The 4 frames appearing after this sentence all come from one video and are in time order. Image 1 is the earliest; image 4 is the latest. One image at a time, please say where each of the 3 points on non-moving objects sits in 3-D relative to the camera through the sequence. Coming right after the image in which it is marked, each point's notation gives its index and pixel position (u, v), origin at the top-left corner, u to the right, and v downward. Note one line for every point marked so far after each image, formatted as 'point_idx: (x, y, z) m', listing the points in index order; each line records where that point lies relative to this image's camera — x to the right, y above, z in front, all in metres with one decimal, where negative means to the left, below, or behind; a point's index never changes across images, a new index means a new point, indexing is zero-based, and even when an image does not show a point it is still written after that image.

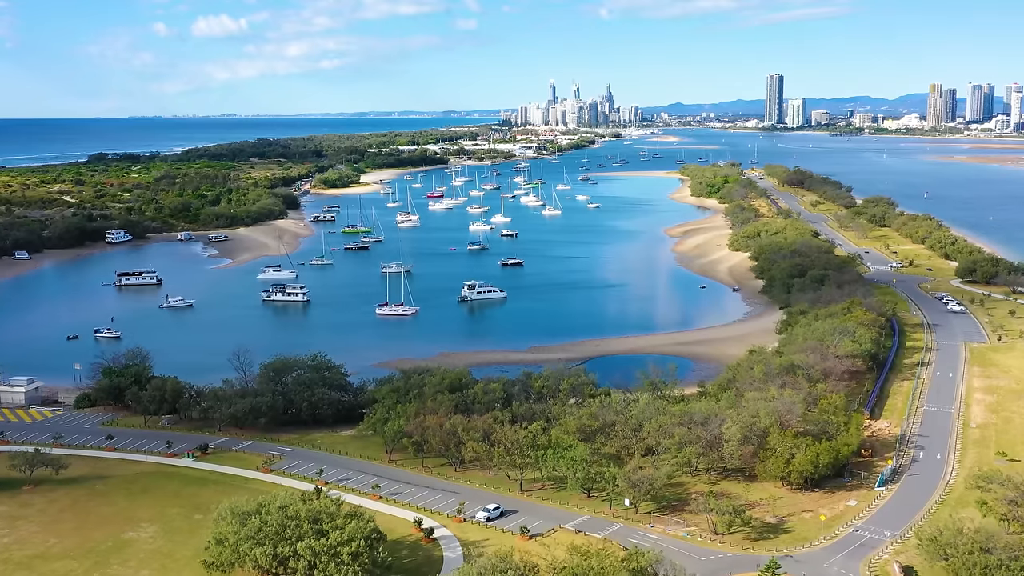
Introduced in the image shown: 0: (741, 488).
0: (+4.5, -4.0, +16.3) m
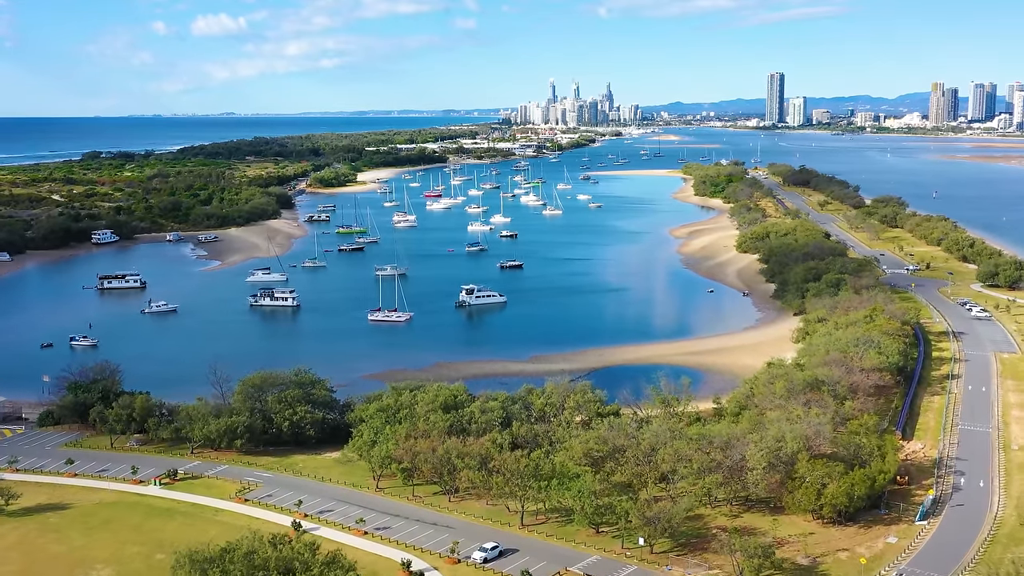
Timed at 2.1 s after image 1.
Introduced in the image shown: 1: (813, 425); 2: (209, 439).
0: (+4.5, -4.2, +14.6) m
1: (+5.9, -2.7, +16.1) m
2: (-6.5, -3.2, +17.6) m
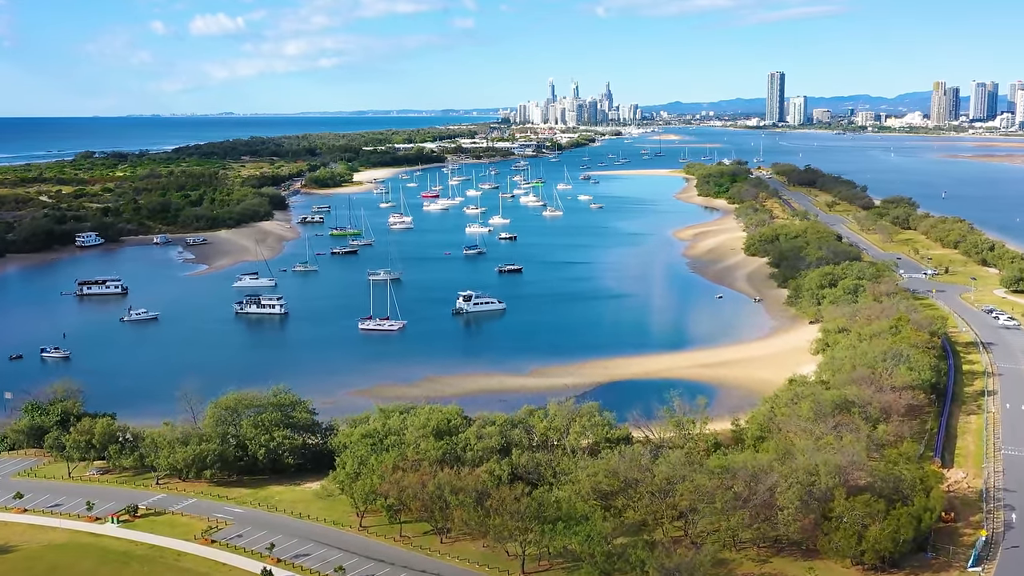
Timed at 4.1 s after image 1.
0: (+4.5, -4.4, +12.9) m
1: (+5.9, -2.9, +14.4) m
2: (-6.5, -3.5, +15.9) m
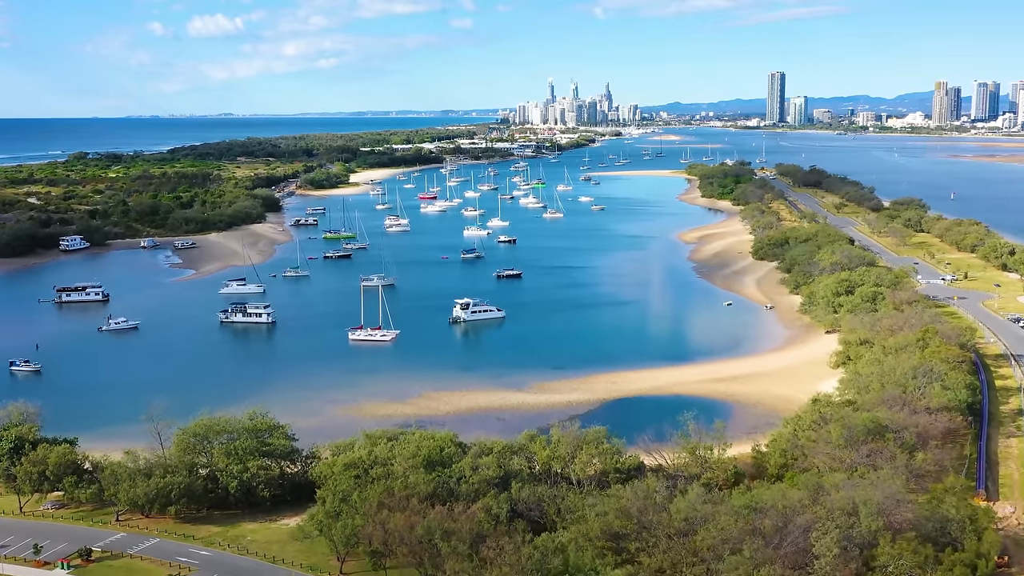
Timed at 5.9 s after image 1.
0: (+4.5, -4.6, +11.3) m
1: (+5.8, -3.2, +12.8) m
2: (-6.5, -3.7, +14.3) m
